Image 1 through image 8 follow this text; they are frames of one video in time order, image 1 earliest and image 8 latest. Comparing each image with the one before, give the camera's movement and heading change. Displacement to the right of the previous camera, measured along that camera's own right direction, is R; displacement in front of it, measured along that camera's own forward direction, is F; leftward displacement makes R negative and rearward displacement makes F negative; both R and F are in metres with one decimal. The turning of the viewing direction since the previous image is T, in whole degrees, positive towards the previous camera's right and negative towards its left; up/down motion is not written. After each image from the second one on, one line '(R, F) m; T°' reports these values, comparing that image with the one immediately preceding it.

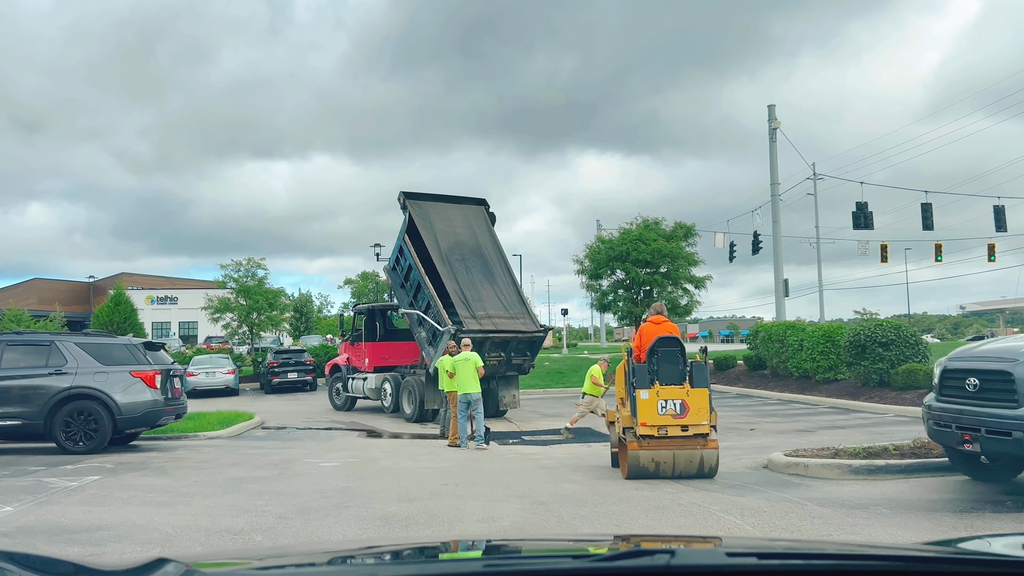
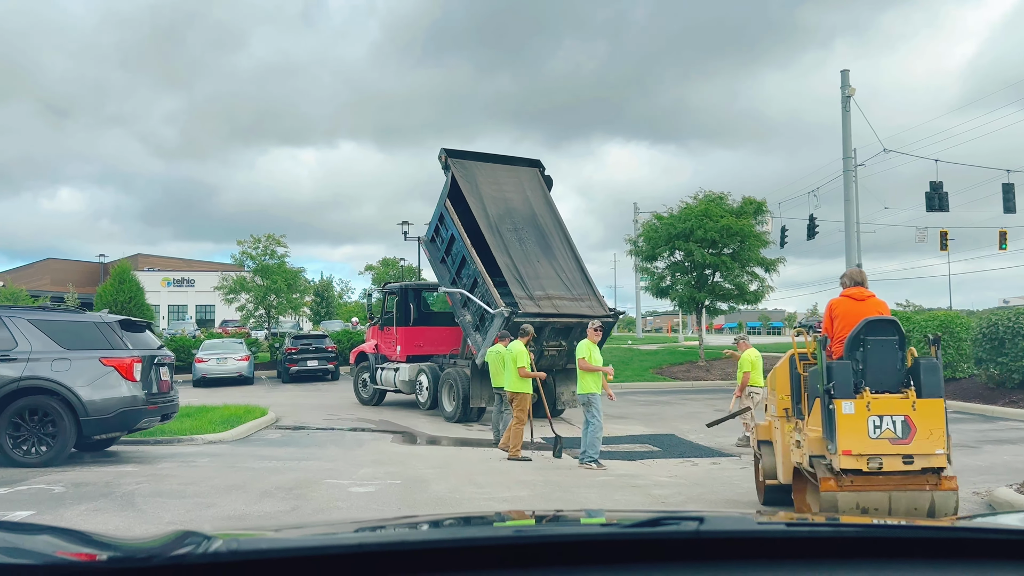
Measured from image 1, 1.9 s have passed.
(-0.7, +2.8) m; -1°
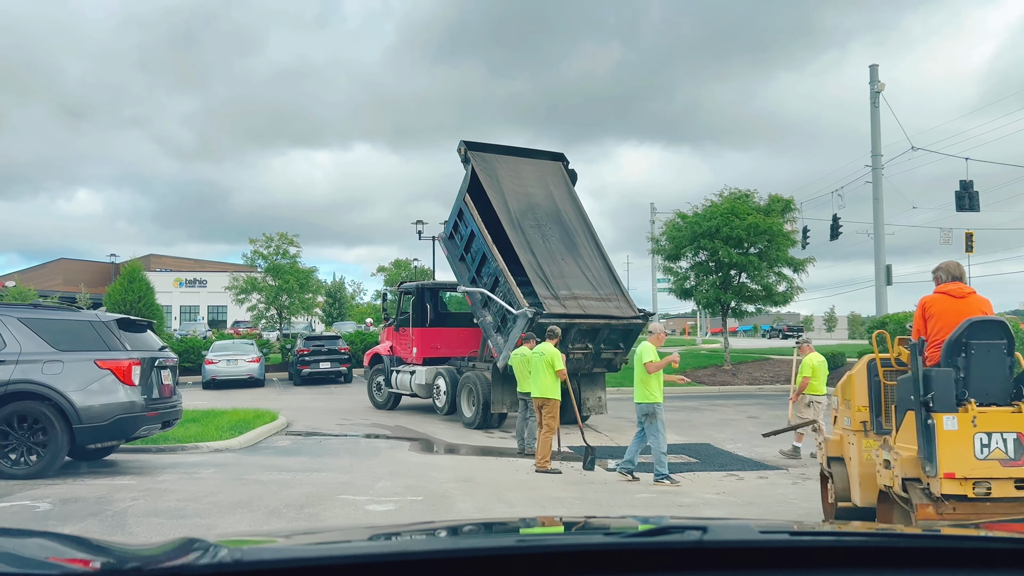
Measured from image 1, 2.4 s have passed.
(-0.2, +0.7) m; -1°
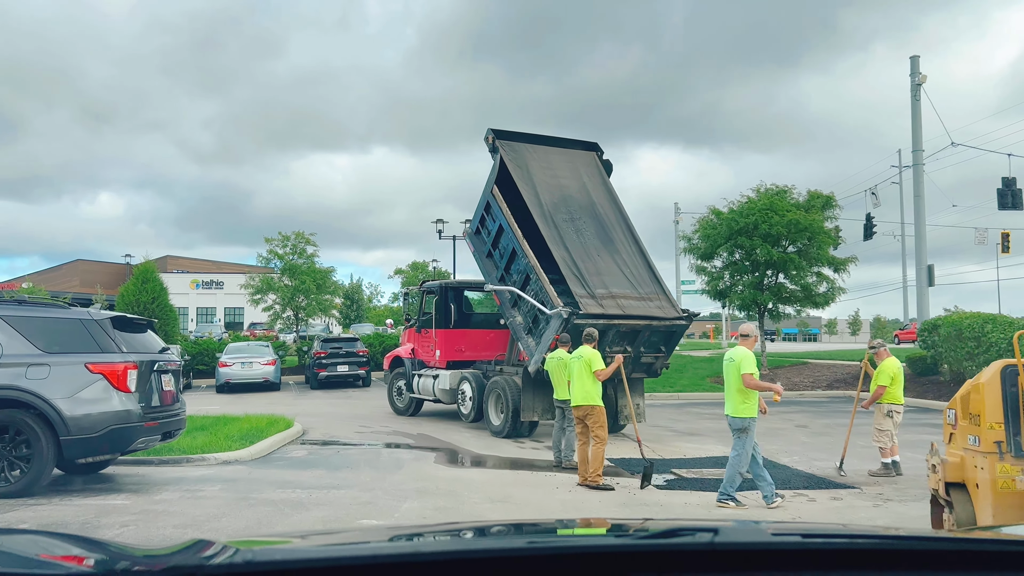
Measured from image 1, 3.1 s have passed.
(-0.2, +0.9) m; -1°
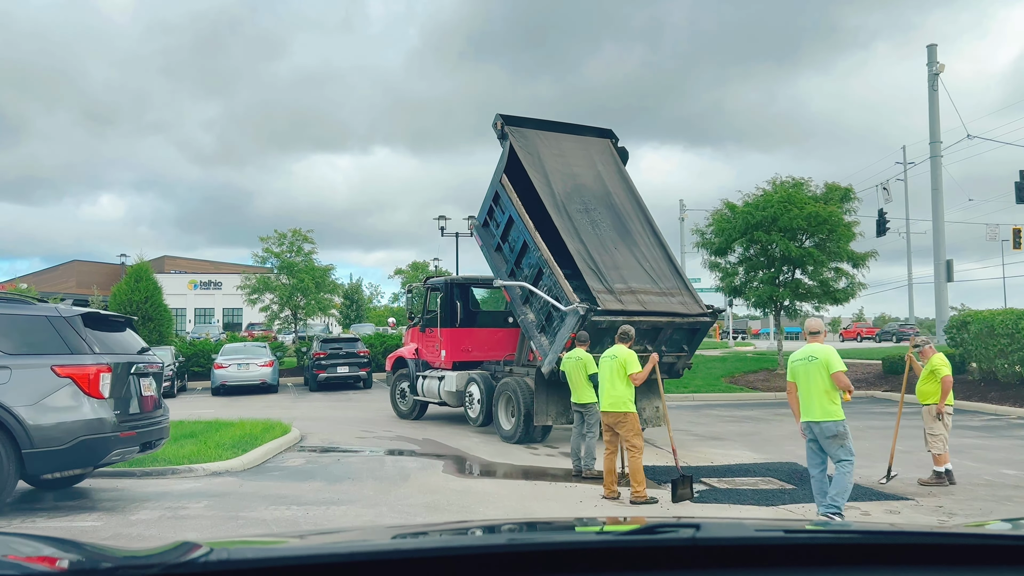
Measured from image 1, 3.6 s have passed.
(-0.2, +0.8) m; 0°
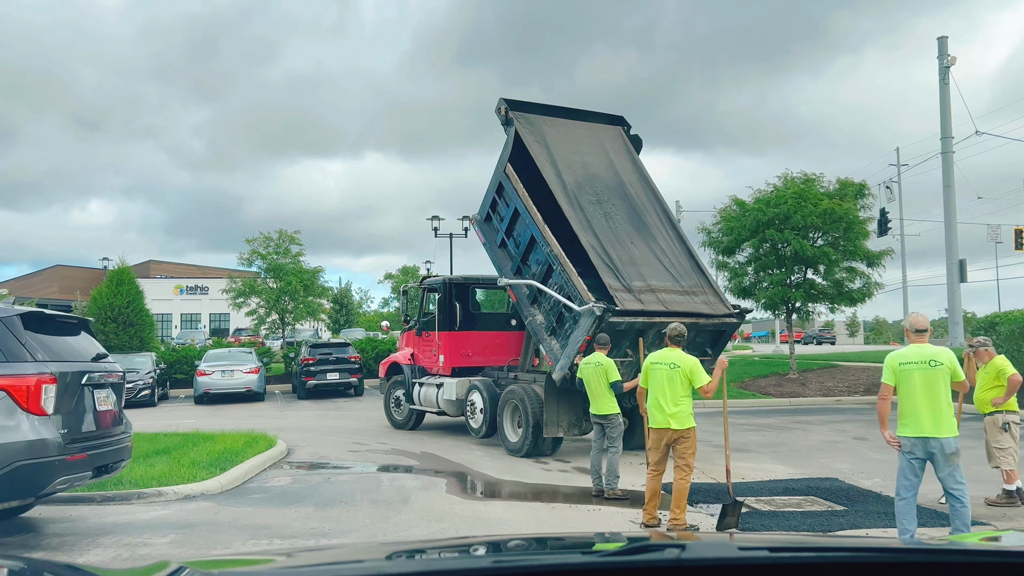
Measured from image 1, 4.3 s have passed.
(-0.2, +1.0) m; +1°
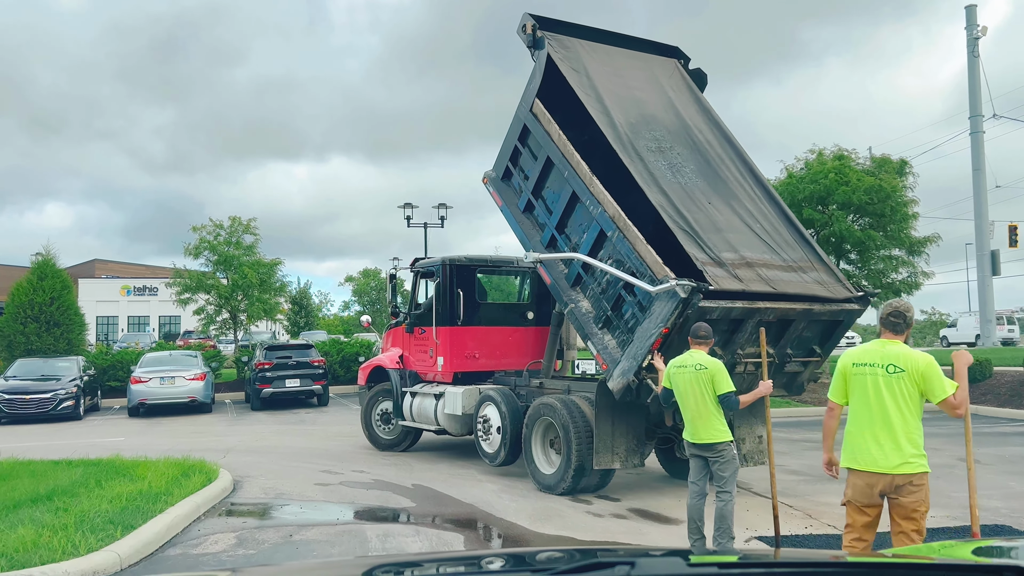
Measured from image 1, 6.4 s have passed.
(-0.7, +2.9) m; +3°
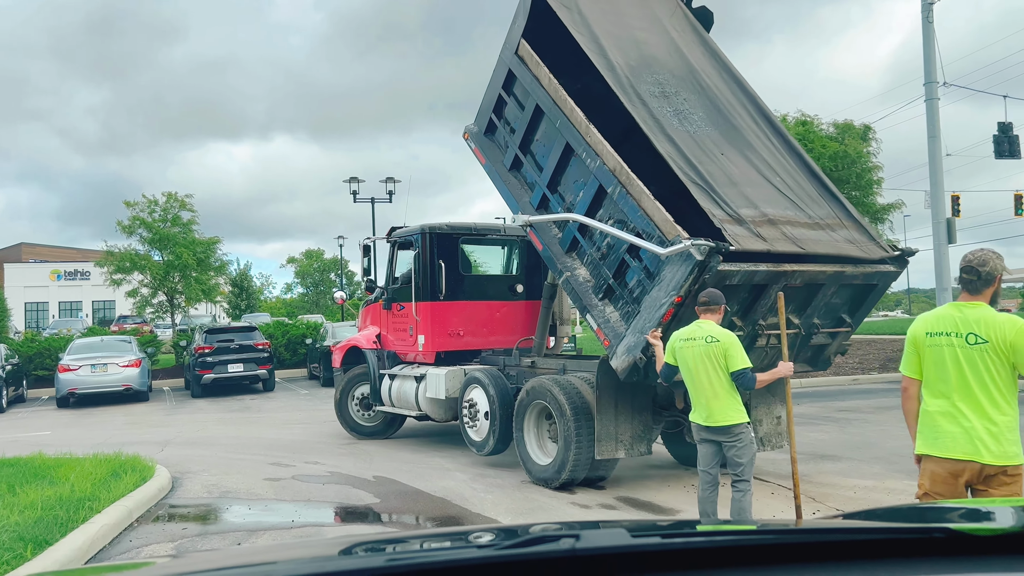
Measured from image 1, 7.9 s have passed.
(-0.3, +1.0) m; +4°
